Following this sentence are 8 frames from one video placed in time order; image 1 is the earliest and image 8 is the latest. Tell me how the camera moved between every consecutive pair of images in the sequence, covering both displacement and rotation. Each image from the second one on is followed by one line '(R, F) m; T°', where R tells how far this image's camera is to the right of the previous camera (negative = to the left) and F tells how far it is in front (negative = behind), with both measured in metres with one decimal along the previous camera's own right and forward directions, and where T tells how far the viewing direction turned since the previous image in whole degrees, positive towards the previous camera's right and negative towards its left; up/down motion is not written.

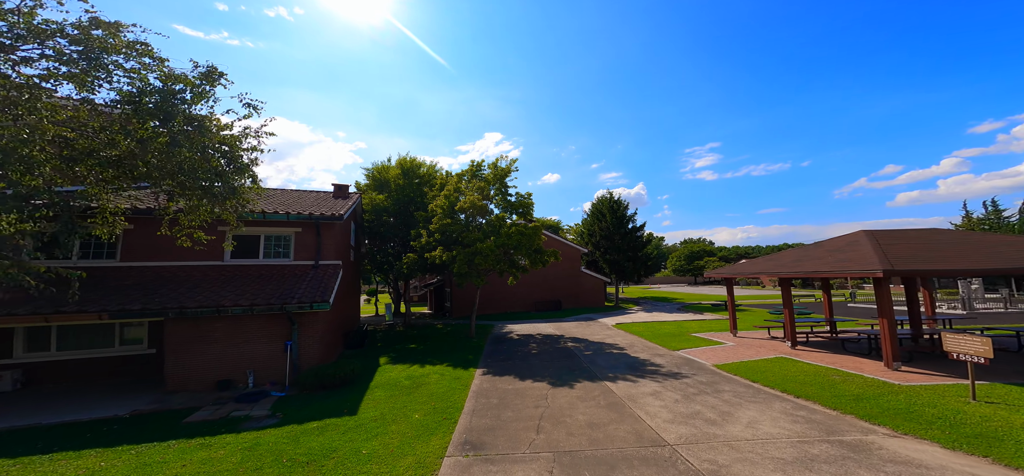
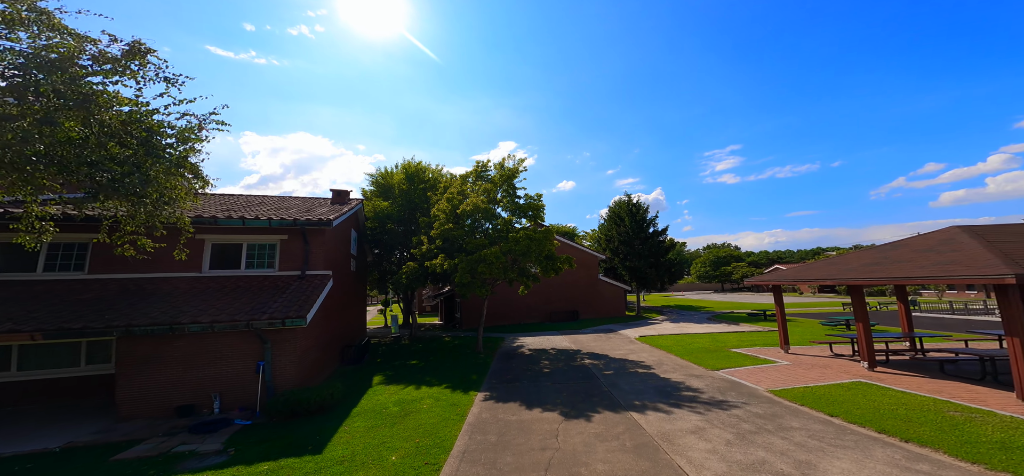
(+0.3, +1.5) m; -3°
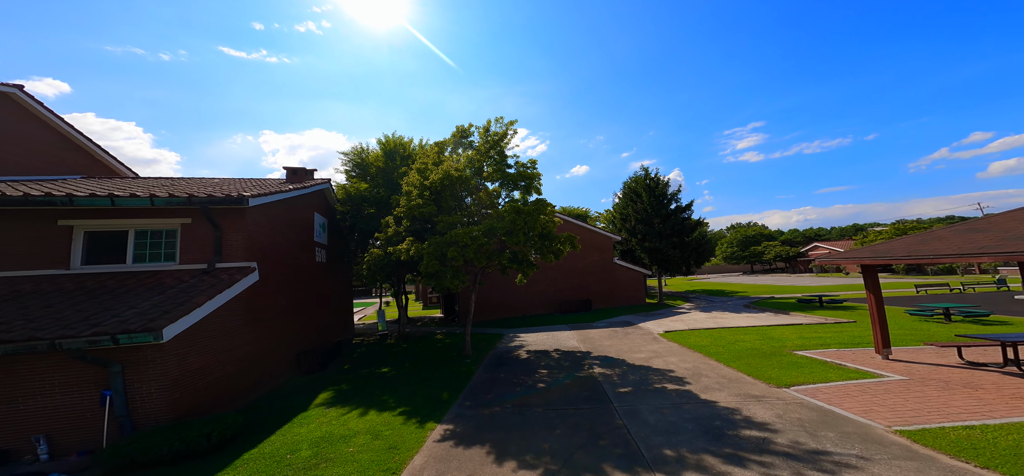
(+0.9, +3.0) m; -3°
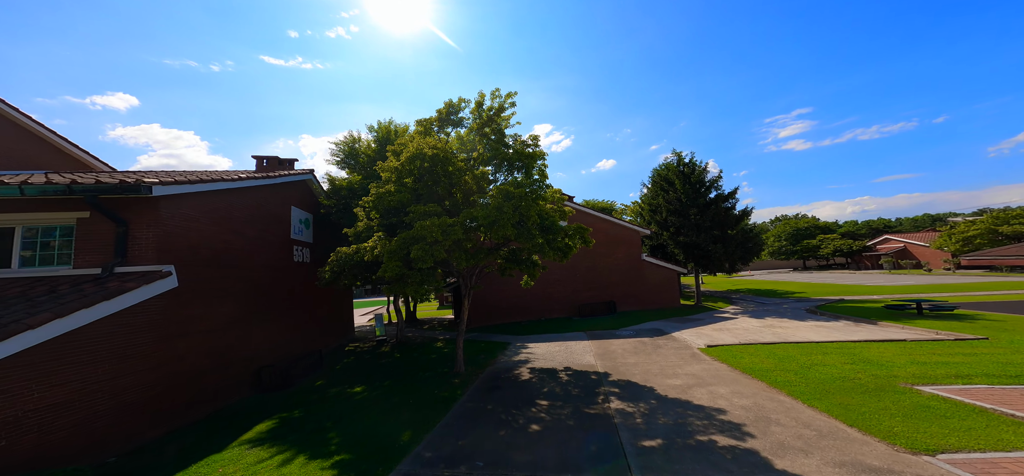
(+0.9, +2.4) m; -5°
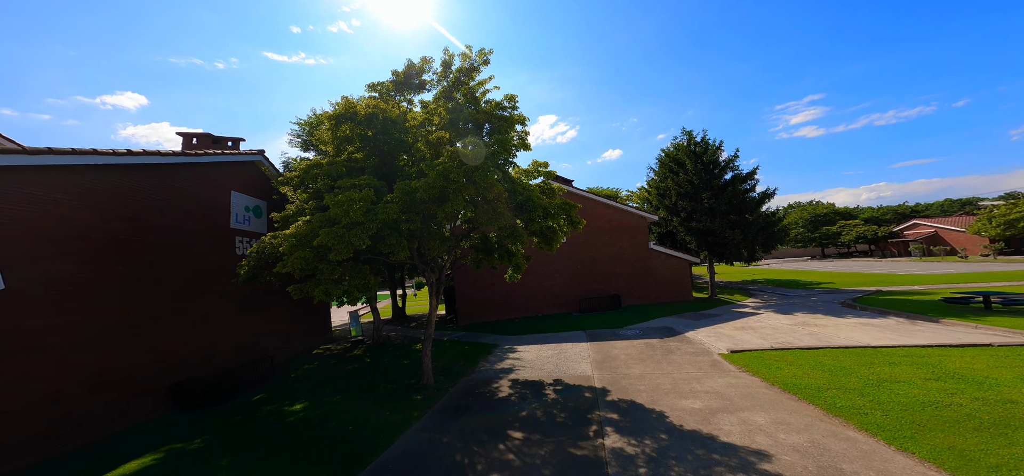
(+0.7, +2.0) m; -1°
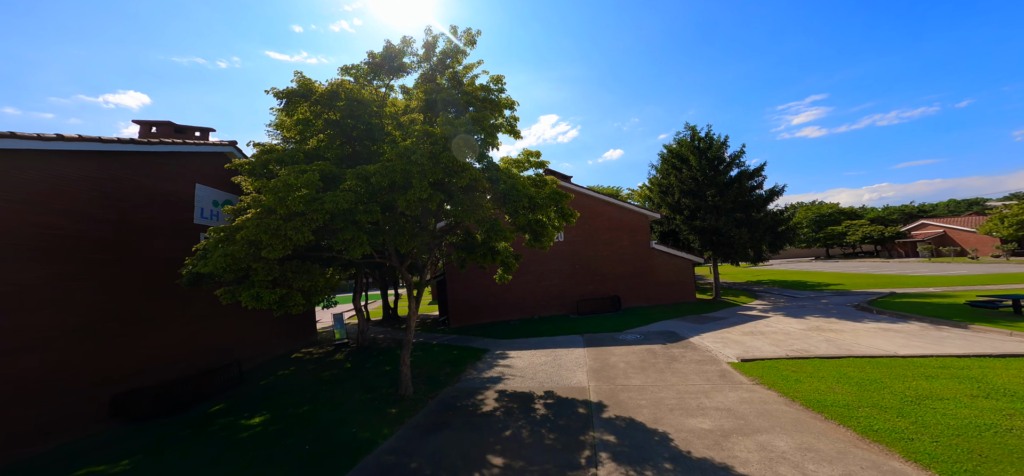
(+0.3, +0.8) m; 0°
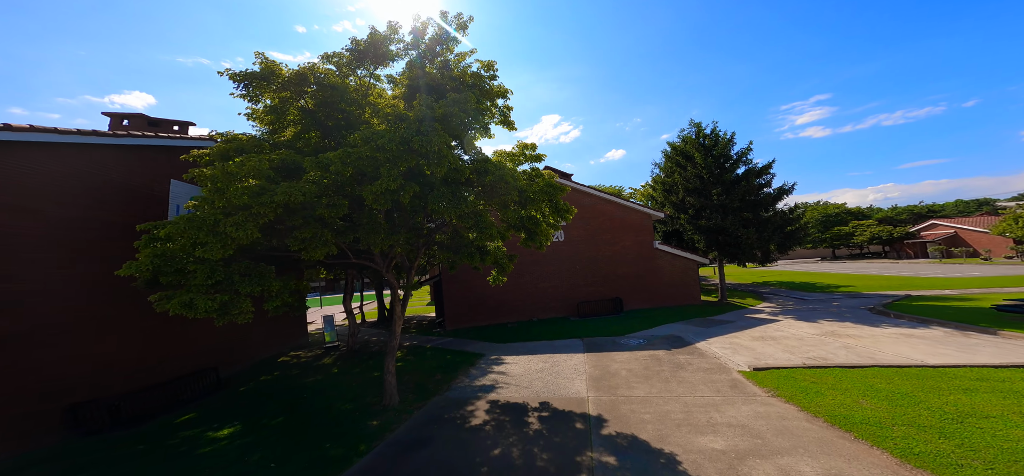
(+0.2, +0.6) m; 0°
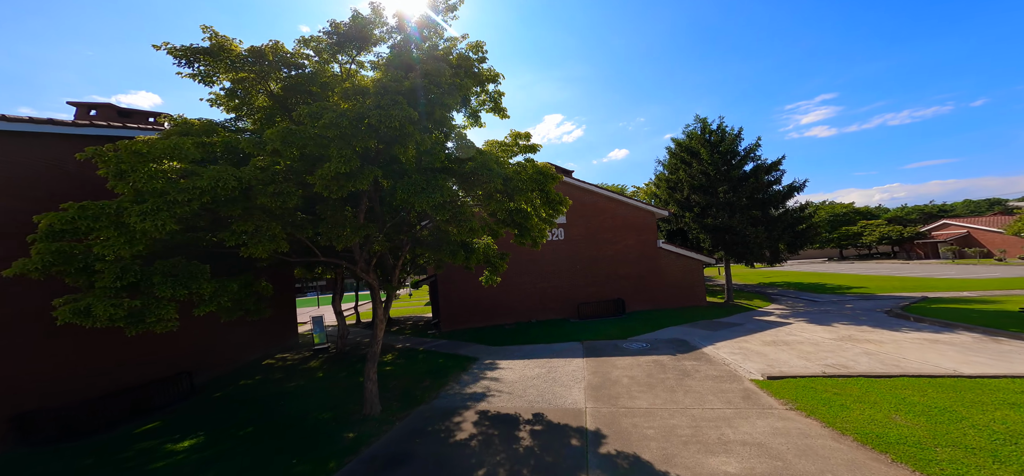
(+0.2, +0.6) m; 0°
